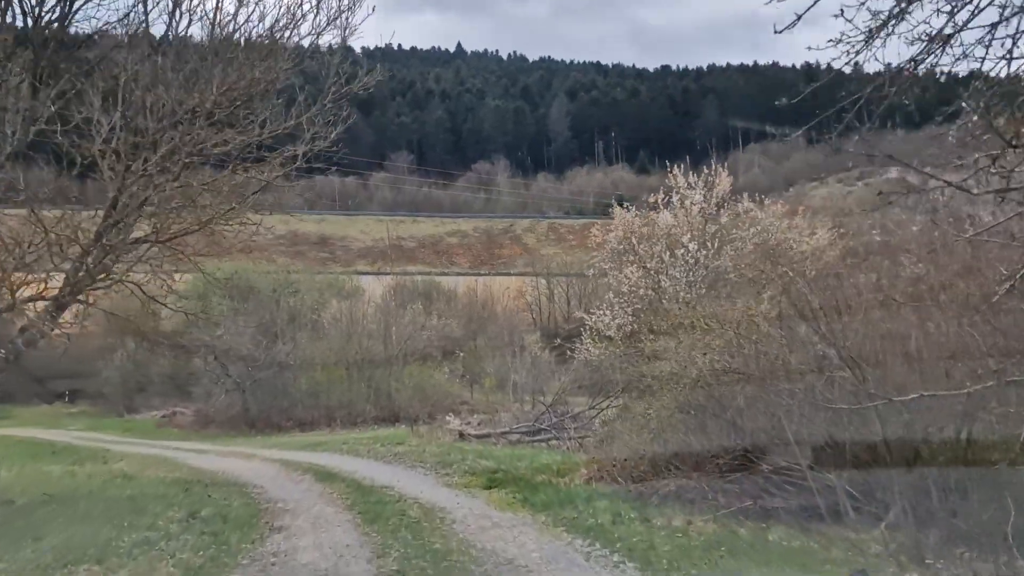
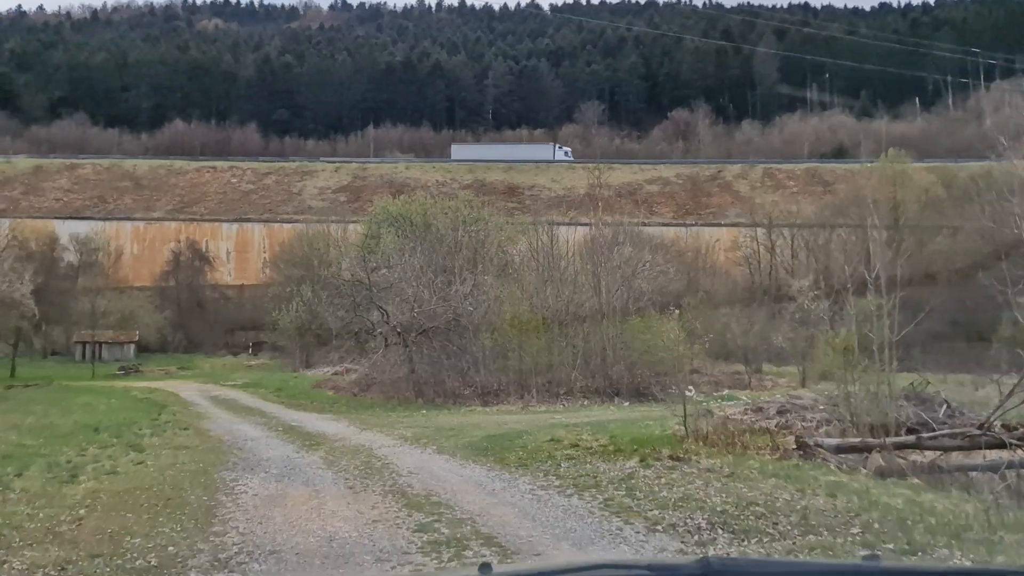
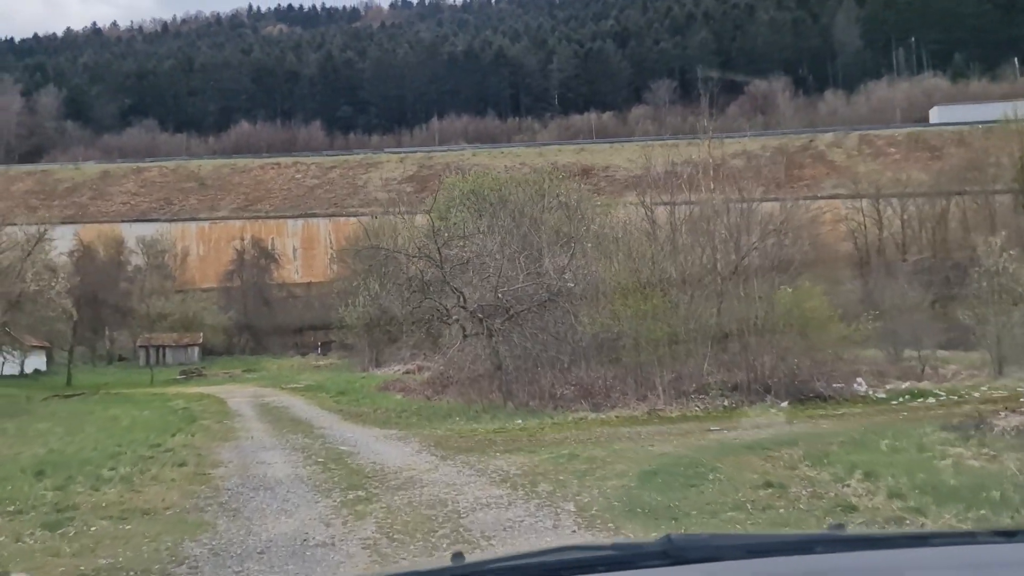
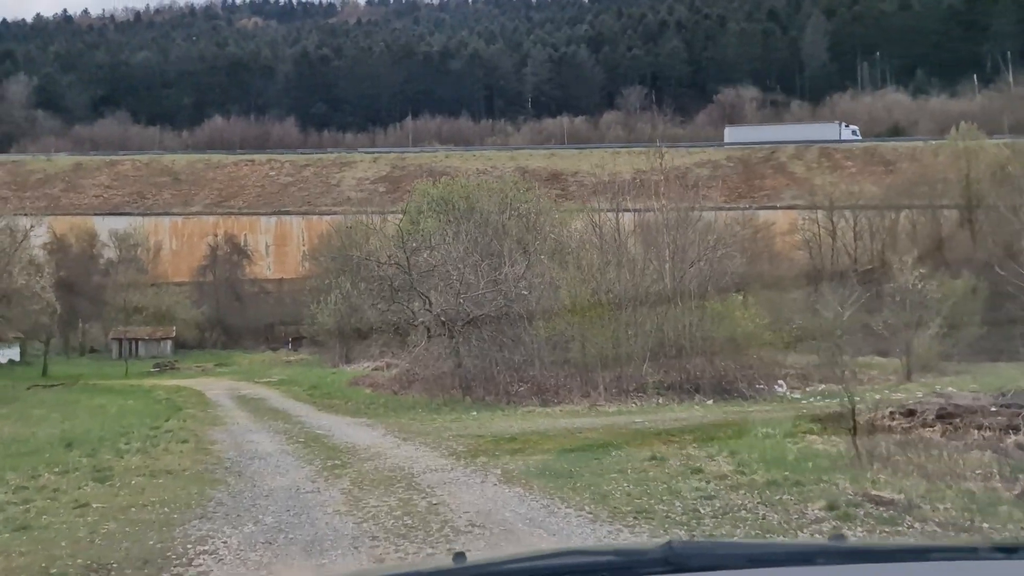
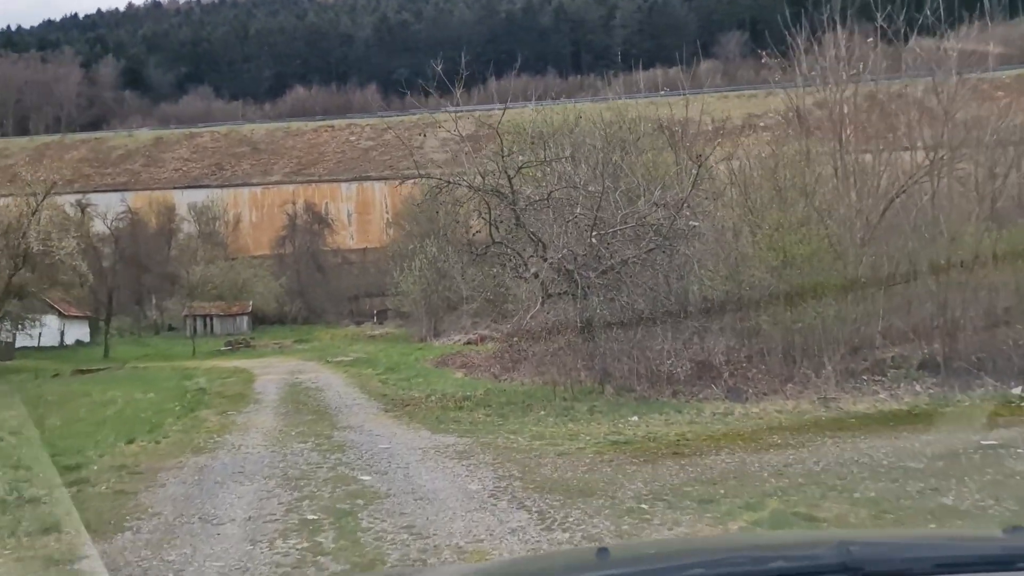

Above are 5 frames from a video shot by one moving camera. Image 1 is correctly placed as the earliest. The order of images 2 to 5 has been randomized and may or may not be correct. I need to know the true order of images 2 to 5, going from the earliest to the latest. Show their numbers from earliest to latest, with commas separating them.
2, 4, 3, 5
